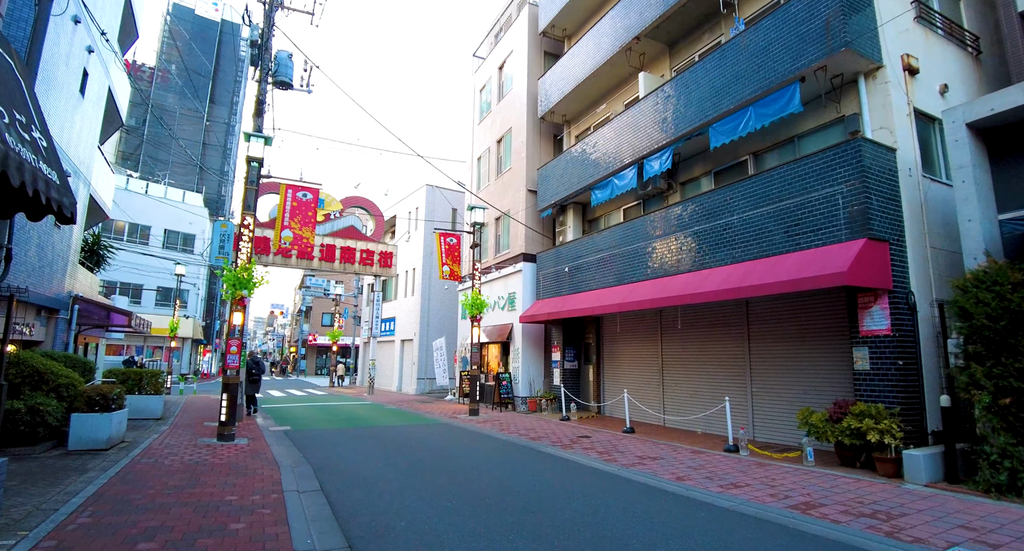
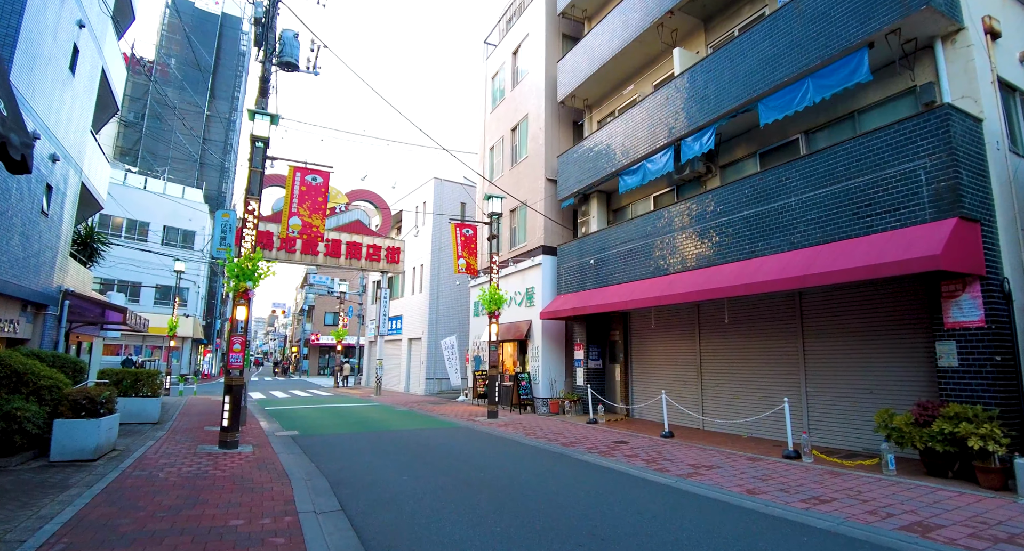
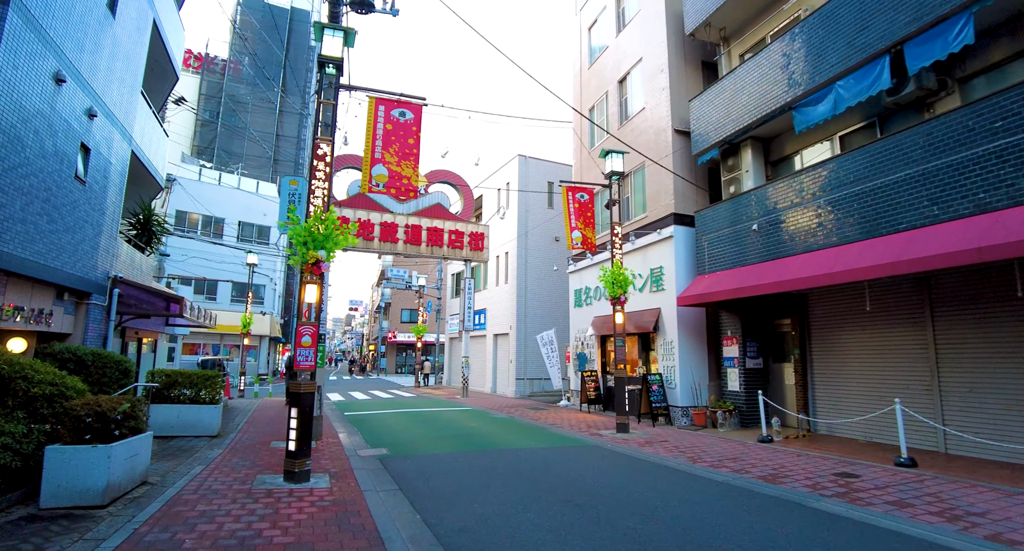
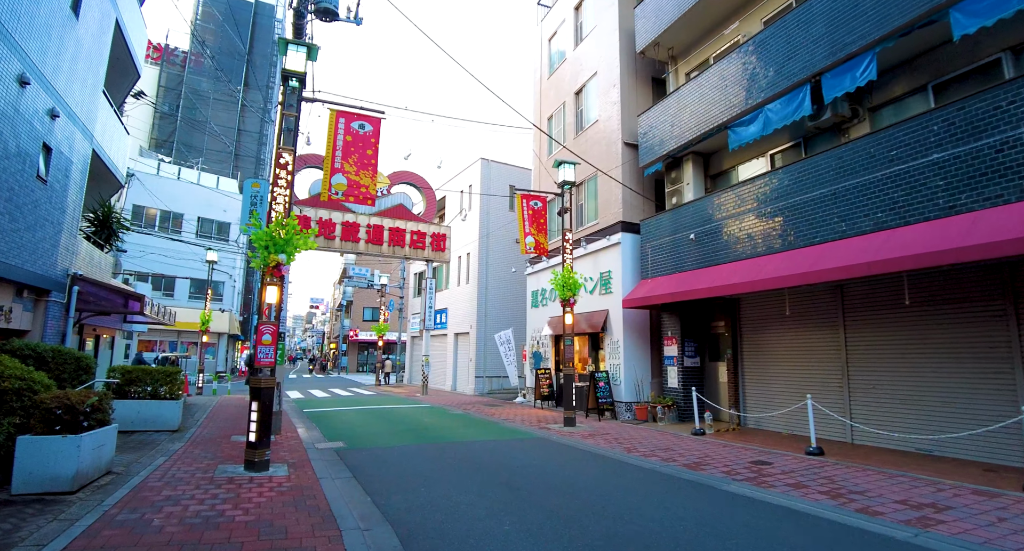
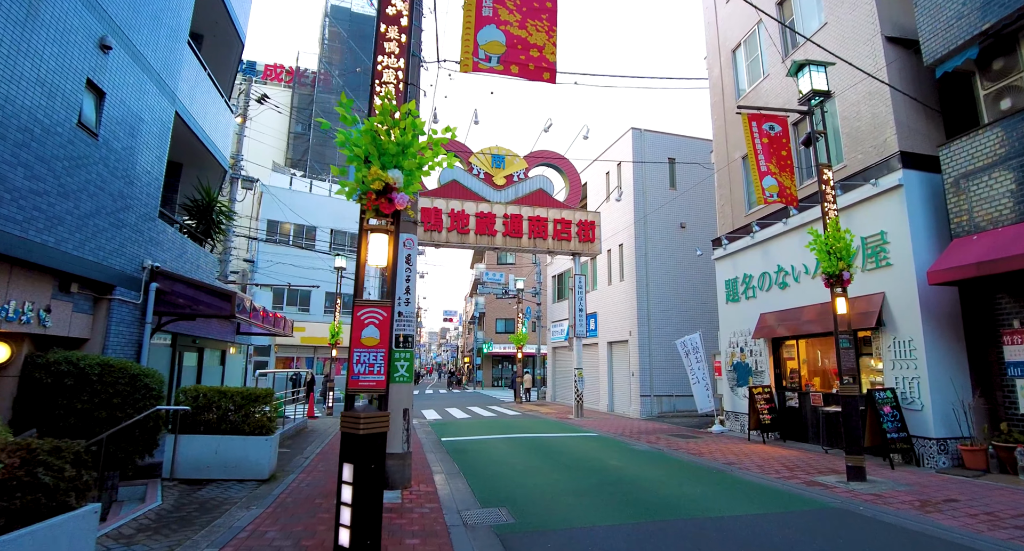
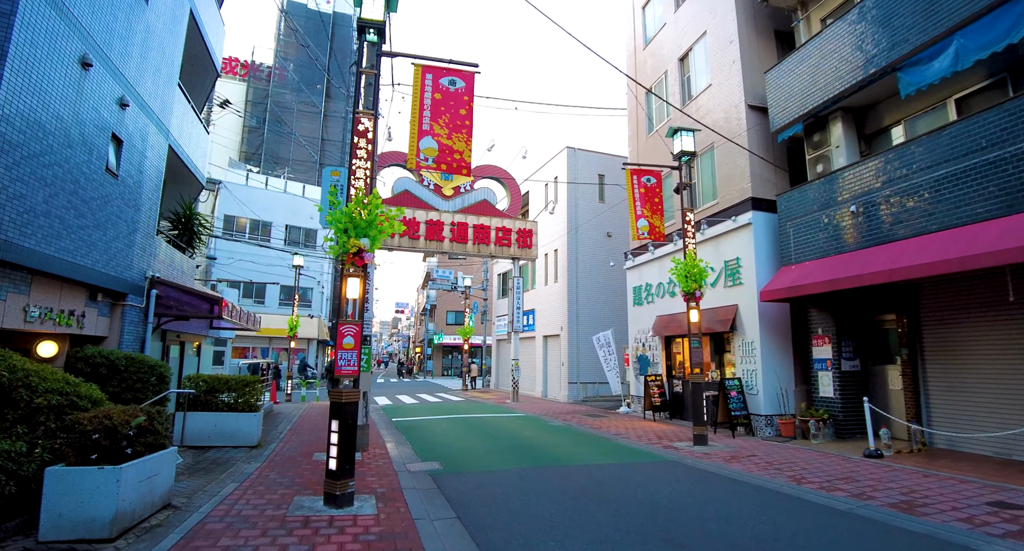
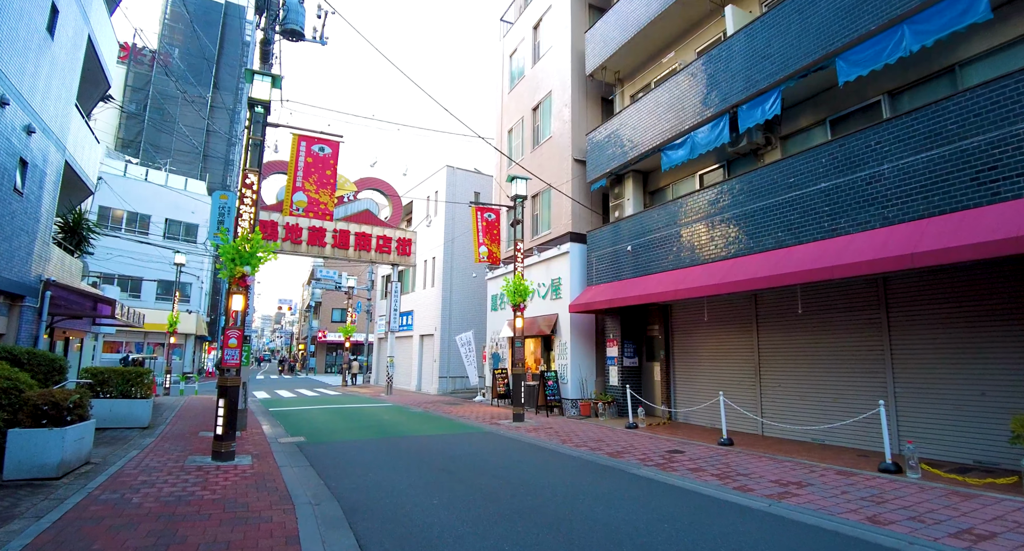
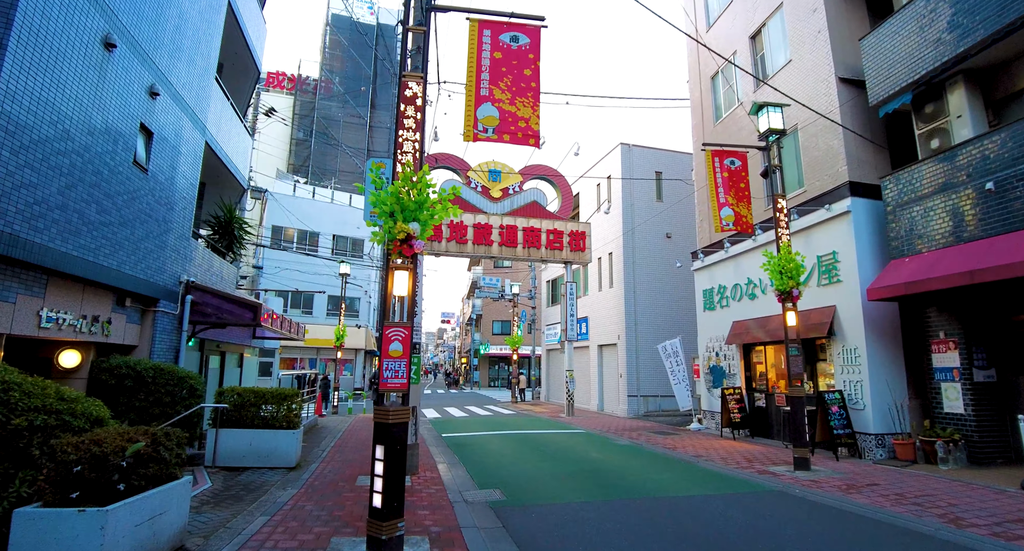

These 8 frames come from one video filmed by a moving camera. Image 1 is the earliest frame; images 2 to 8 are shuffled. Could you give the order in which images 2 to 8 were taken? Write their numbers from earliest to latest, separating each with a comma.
2, 7, 4, 3, 6, 8, 5
